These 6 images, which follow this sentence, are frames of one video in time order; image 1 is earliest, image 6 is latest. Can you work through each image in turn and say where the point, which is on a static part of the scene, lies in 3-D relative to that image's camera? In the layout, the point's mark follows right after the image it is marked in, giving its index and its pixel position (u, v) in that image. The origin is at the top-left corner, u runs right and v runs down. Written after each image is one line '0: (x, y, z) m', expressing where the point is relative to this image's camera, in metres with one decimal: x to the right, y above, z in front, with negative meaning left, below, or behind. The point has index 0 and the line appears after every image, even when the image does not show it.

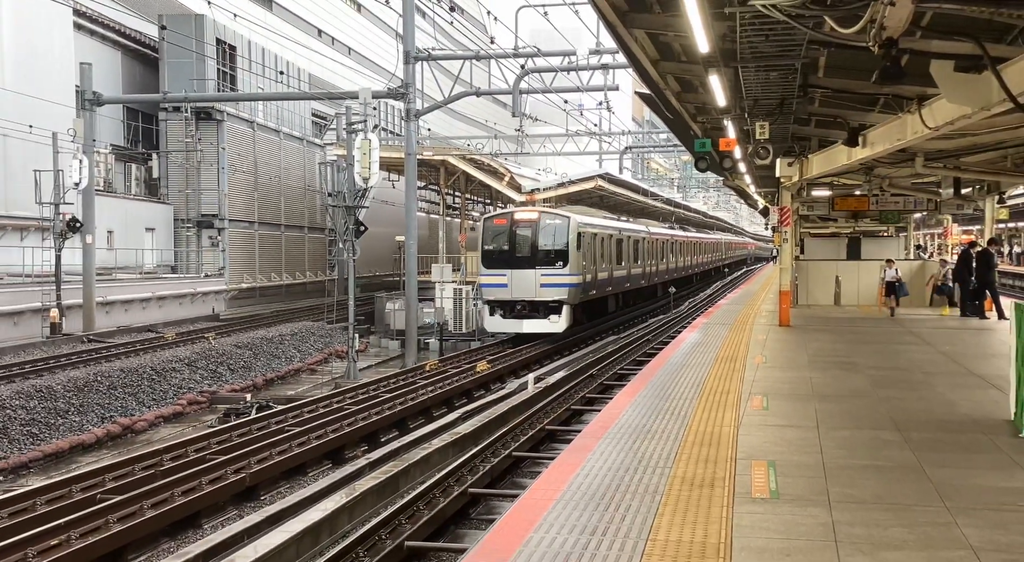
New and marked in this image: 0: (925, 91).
0: (+4.4, +2.0, +8.5) m
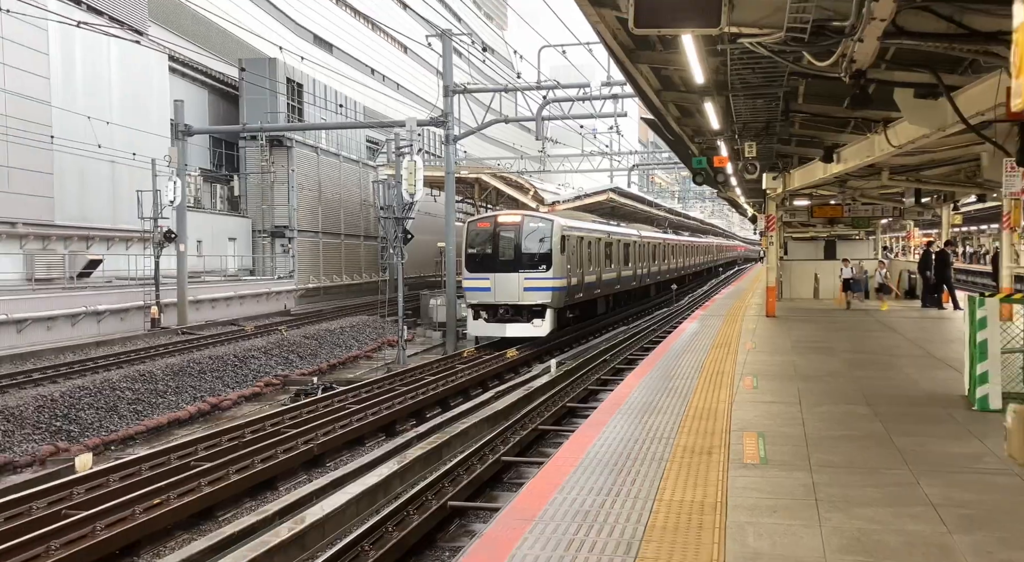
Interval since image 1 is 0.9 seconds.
0: (+4.7, +2.1, +10.1) m
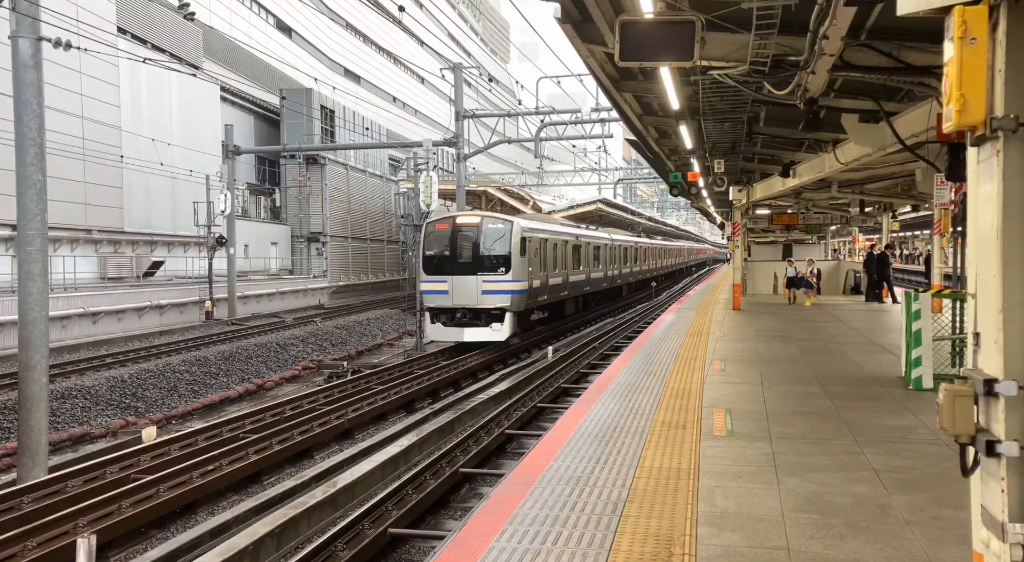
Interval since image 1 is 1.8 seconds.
0: (+4.8, +2.1, +11.9) m
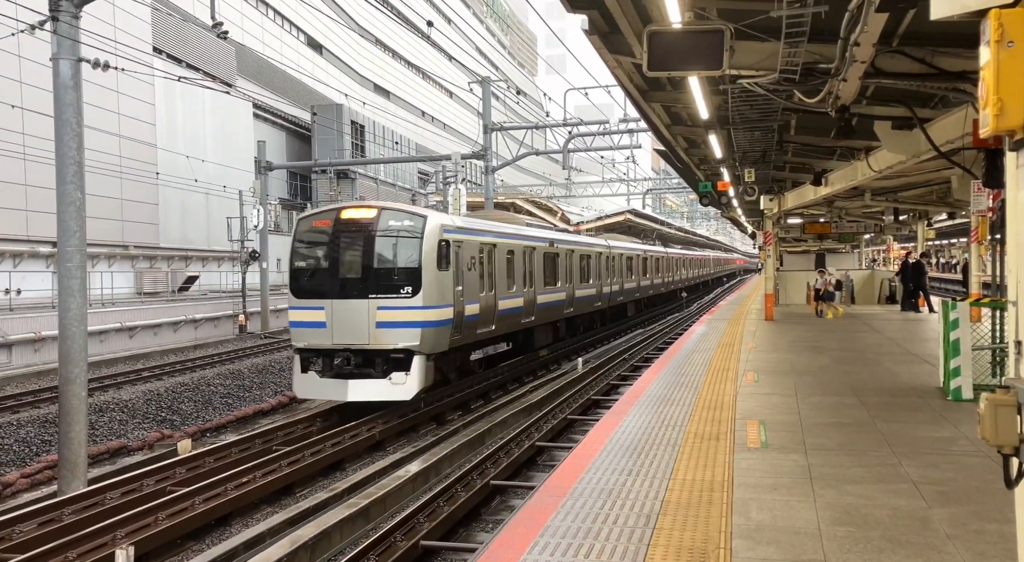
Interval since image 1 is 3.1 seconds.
0: (+5.2, +2.0, +11.7) m
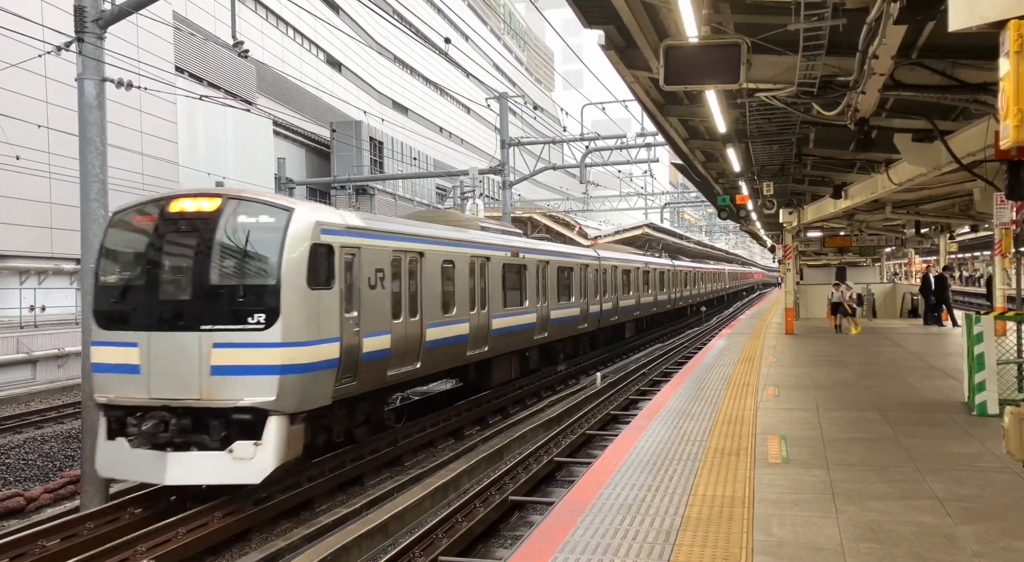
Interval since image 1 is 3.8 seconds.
0: (+5.4, +1.8, +11.6) m
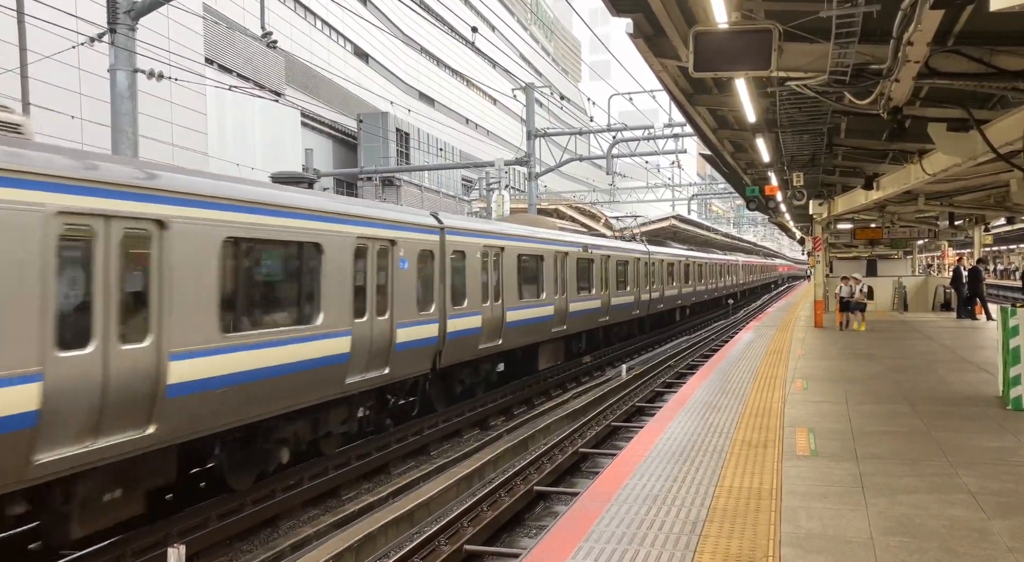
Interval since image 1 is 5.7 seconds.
0: (+5.8, +1.9, +11.4) m
